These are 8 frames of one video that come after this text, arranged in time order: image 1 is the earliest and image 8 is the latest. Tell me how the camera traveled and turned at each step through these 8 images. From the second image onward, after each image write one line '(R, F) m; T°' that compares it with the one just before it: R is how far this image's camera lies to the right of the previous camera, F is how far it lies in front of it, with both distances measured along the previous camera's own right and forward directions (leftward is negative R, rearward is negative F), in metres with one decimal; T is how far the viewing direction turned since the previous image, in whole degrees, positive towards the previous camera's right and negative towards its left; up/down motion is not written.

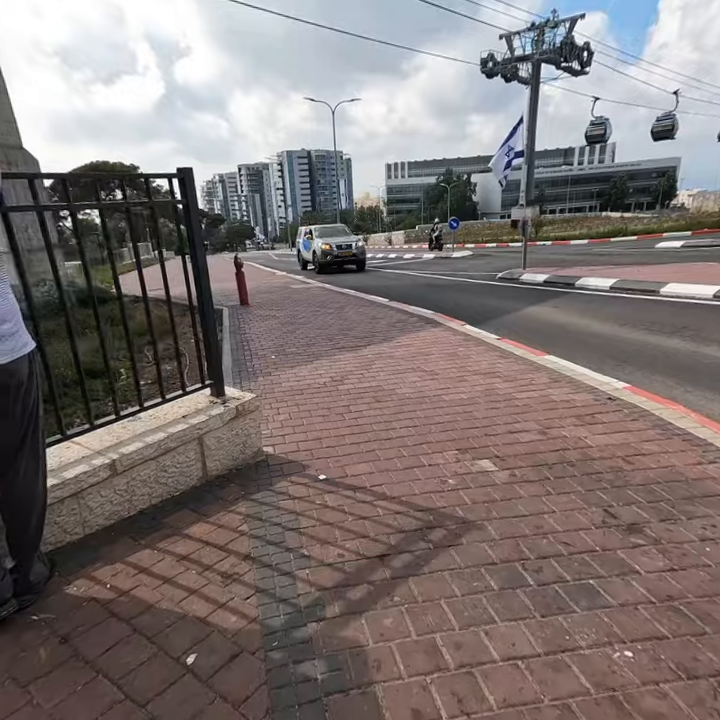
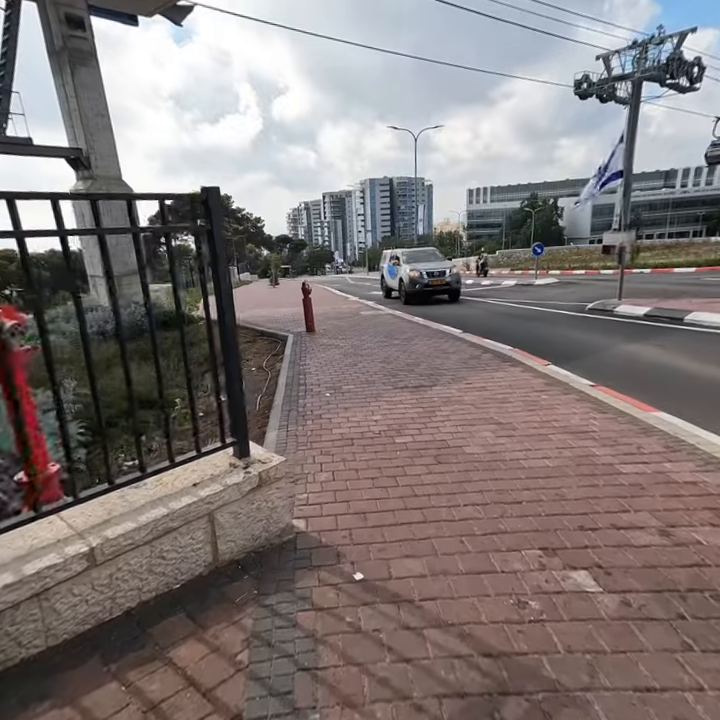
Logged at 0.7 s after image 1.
(+0.1, +0.5) m; -9°
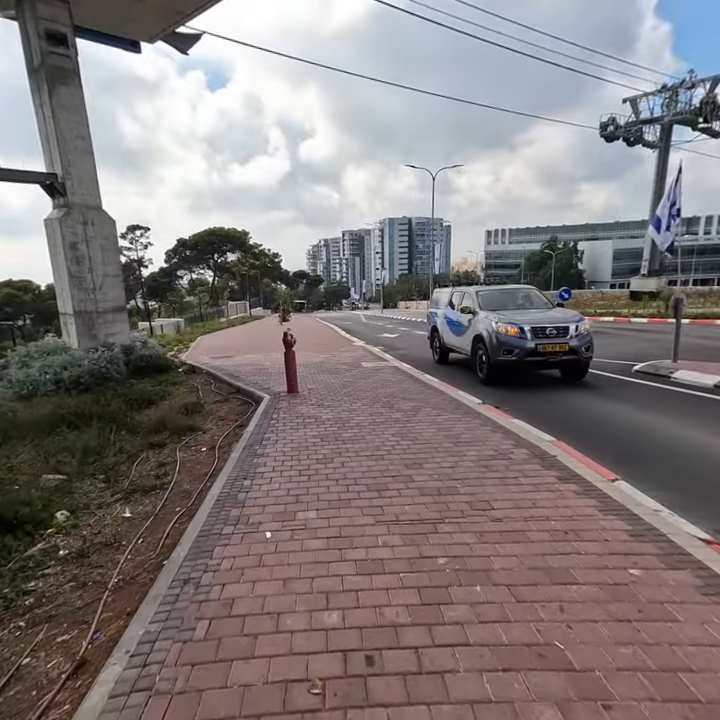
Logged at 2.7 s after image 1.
(+0.3, +1.7) m; -2°
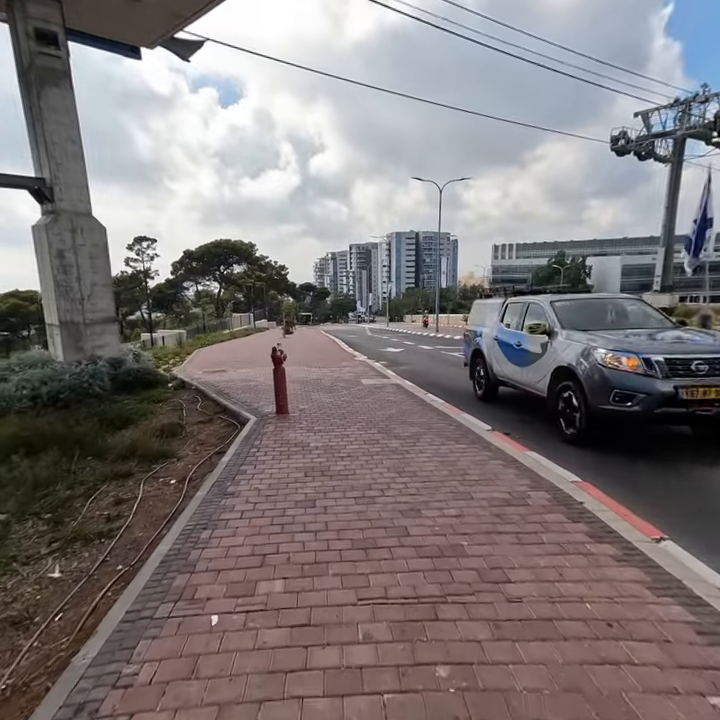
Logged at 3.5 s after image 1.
(+0.1, +0.7) m; -1°
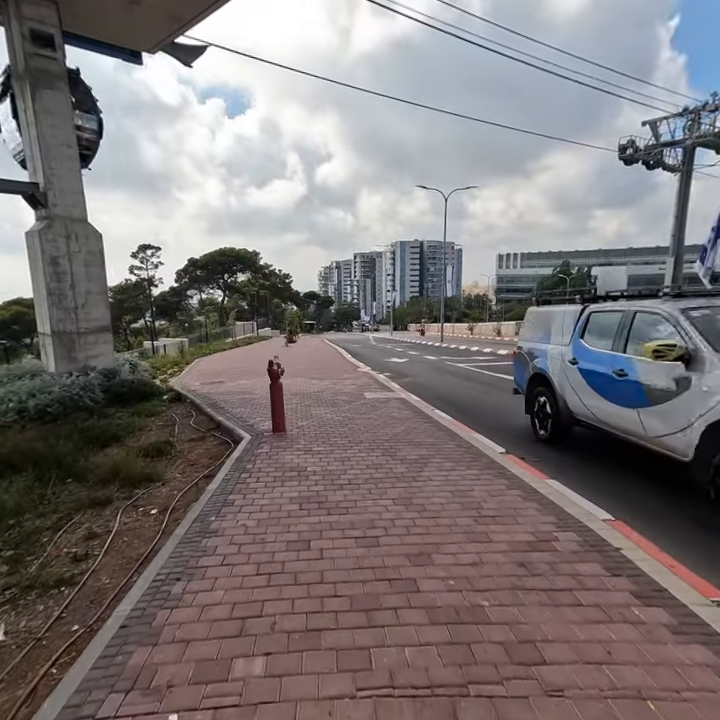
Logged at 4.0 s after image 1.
(0.0, +0.4) m; 0°
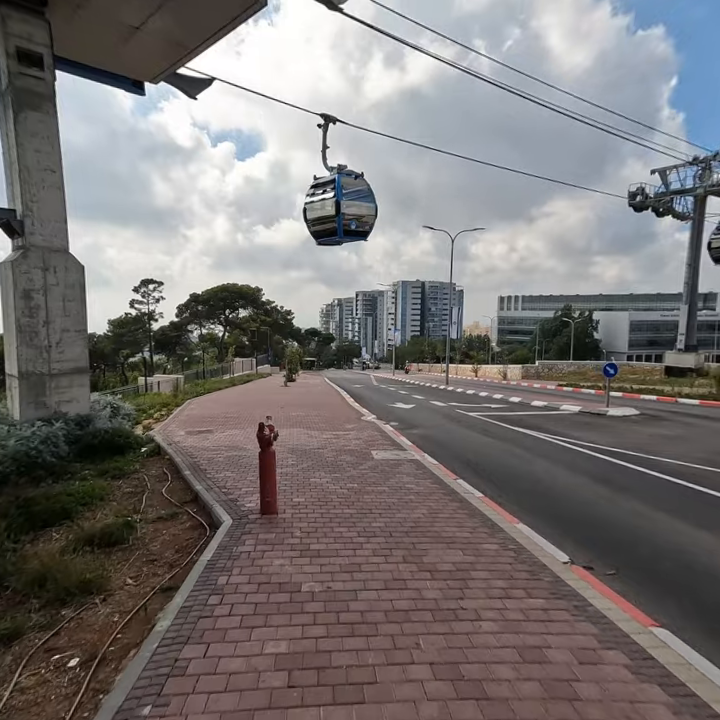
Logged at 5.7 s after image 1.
(-0.2, +1.2) m; 0°
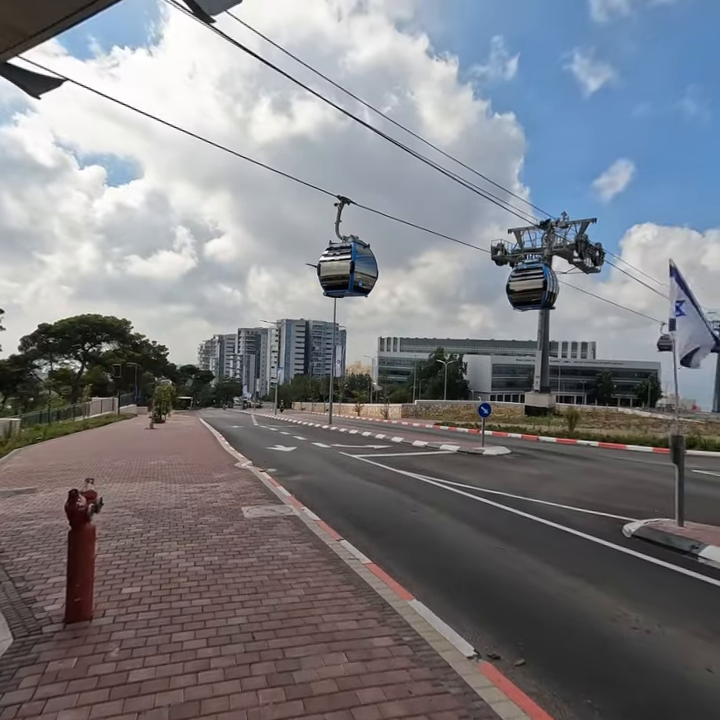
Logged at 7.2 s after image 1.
(+0.2, +0.9) m; +15°
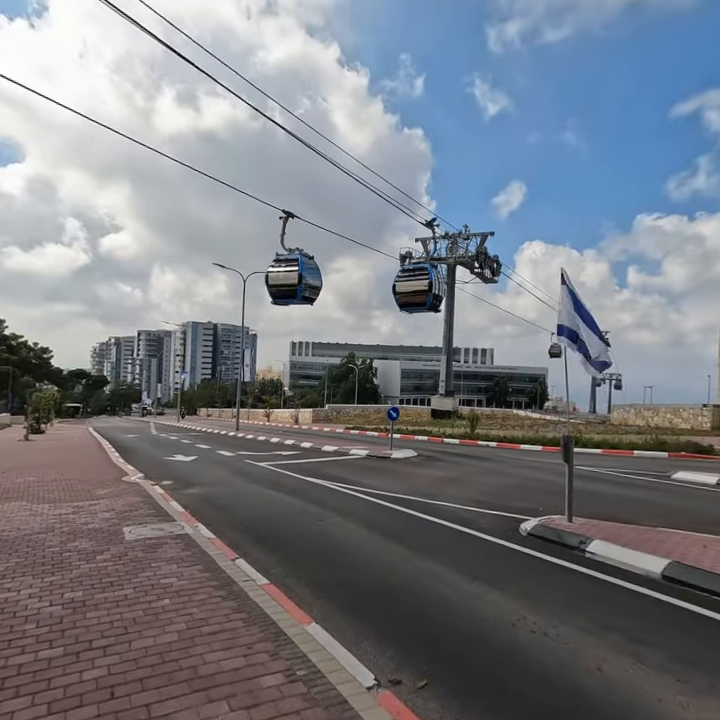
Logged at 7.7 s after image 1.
(+0.1, +0.3) m; +11°
